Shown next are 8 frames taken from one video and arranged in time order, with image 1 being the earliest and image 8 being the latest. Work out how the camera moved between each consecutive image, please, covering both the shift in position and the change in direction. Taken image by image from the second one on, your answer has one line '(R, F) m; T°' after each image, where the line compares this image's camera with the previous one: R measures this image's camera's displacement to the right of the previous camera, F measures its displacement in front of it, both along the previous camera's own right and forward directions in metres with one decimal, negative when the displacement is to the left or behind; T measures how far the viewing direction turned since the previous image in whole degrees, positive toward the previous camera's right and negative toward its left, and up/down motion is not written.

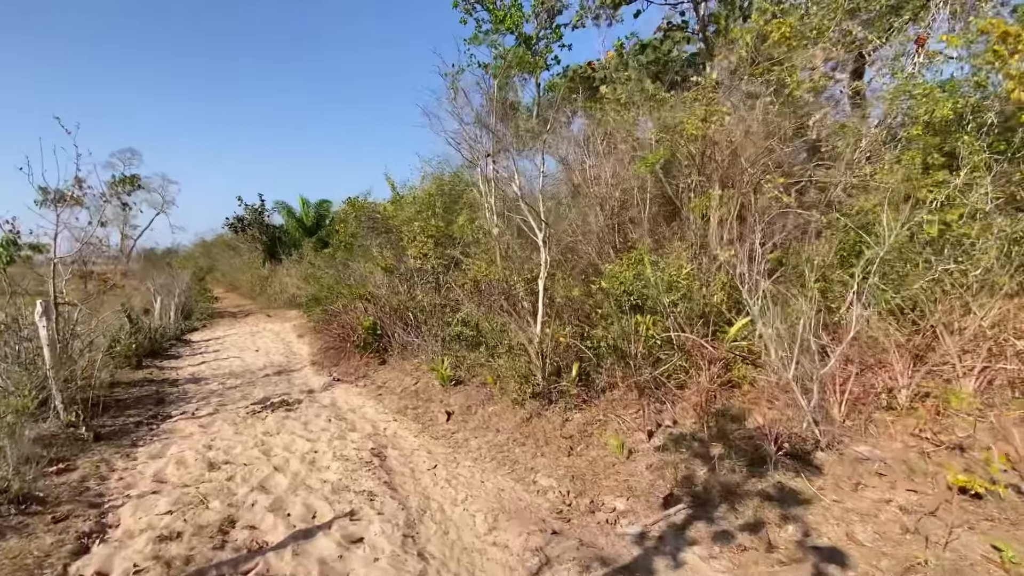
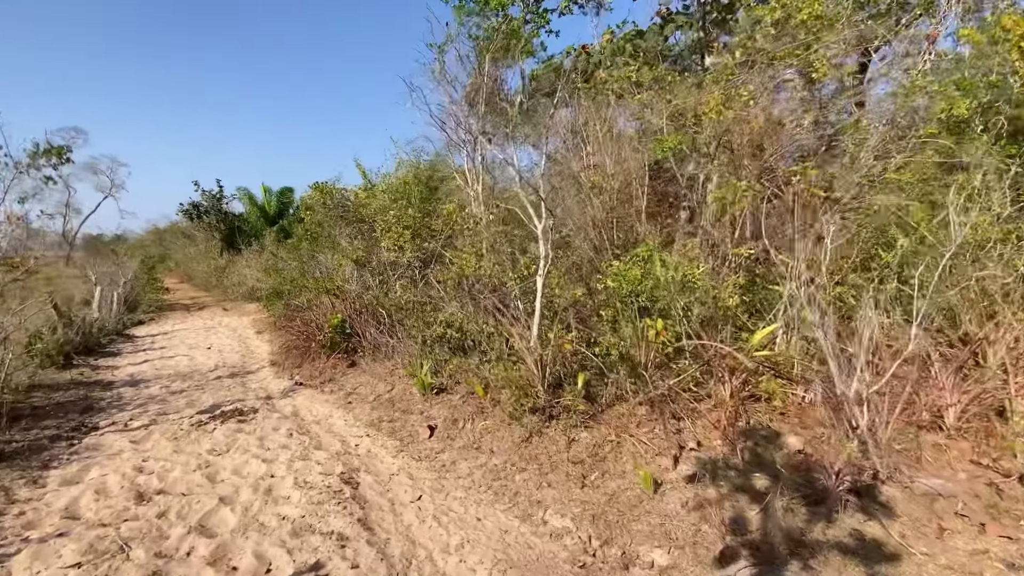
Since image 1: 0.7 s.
(-0.2, +0.6) m; +4°
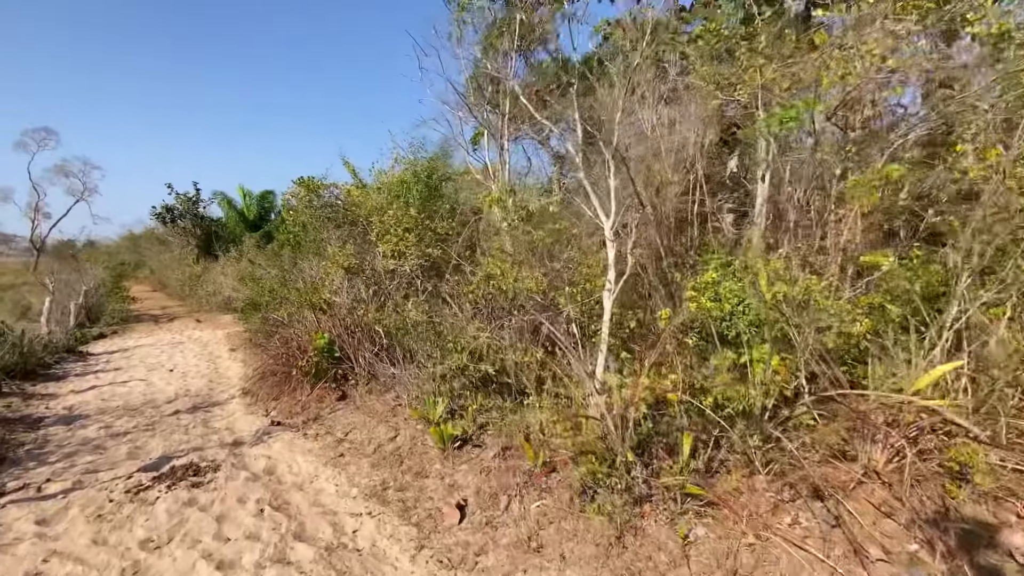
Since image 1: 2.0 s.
(-0.5, +1.2) m; +2°
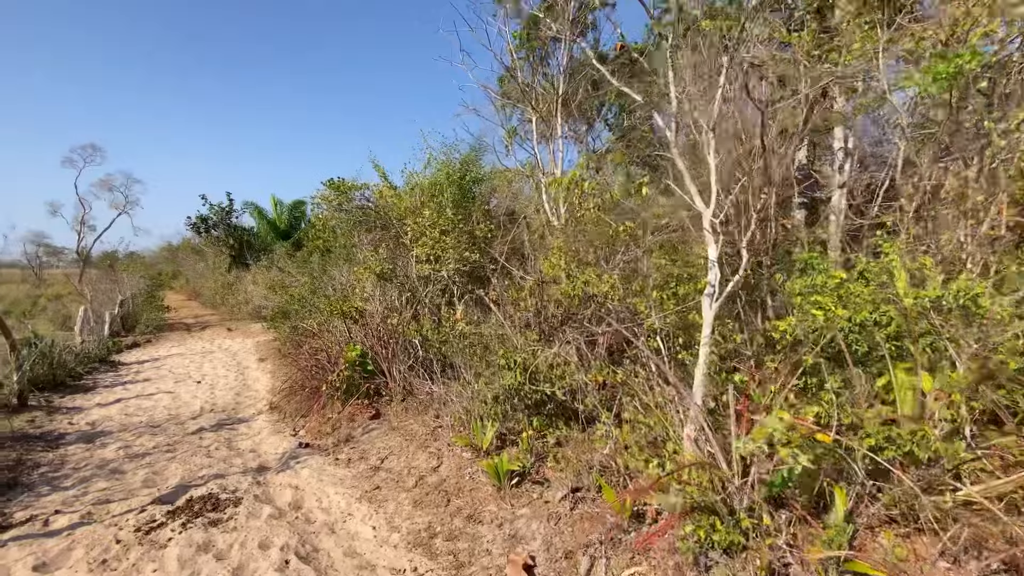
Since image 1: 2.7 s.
(-0.3, +0.6) m; -3°
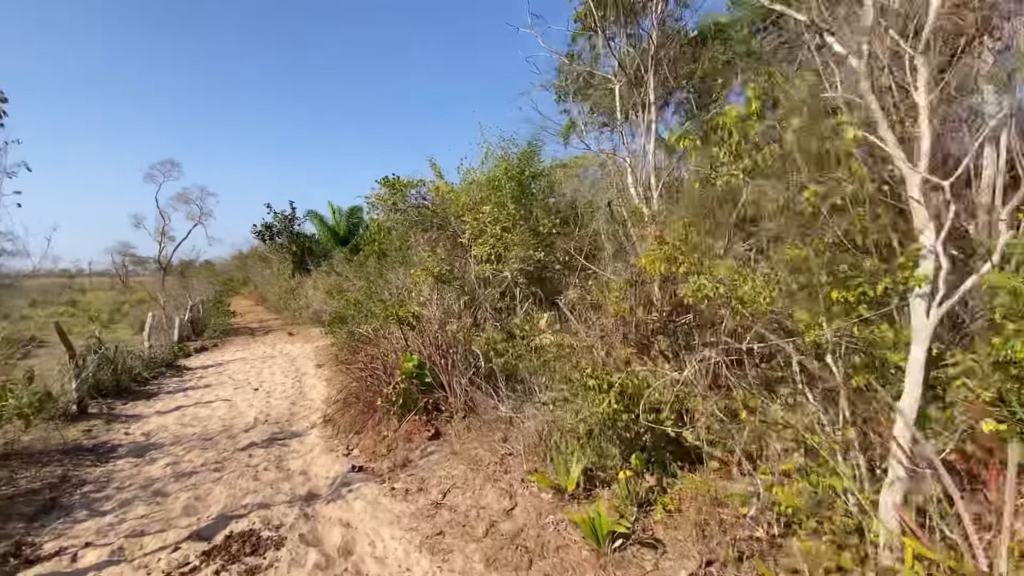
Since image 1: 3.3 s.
(-0.2, +0.7) m; -6°
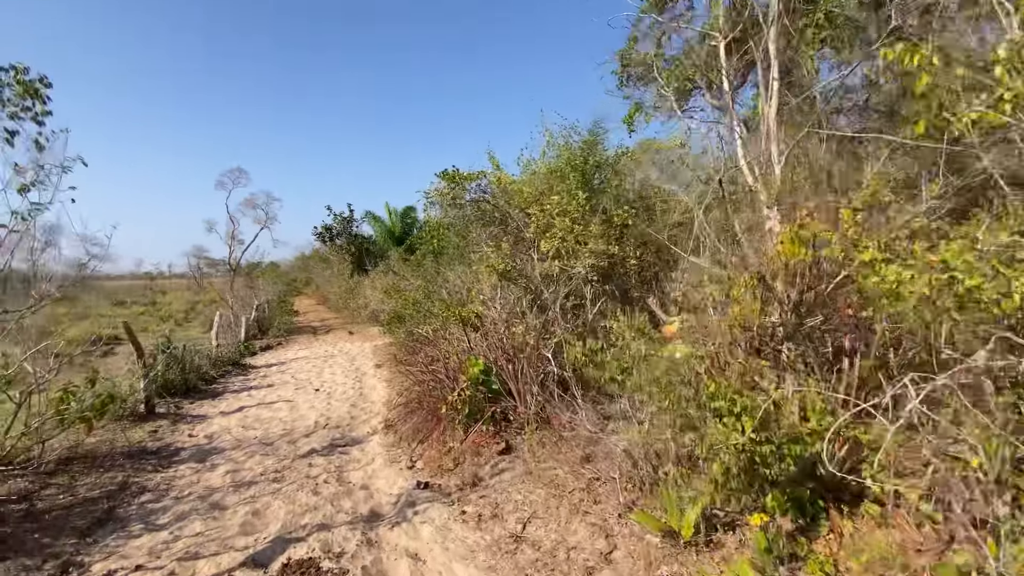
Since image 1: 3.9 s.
(-0.2, +0.5) m; -6°
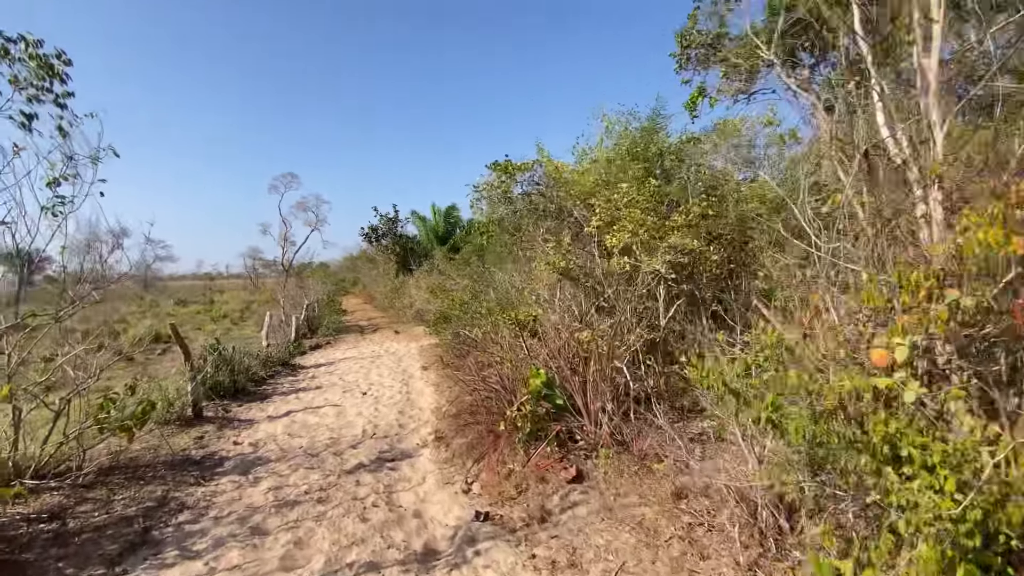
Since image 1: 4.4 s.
(-0.2, +0.5) m; -5°
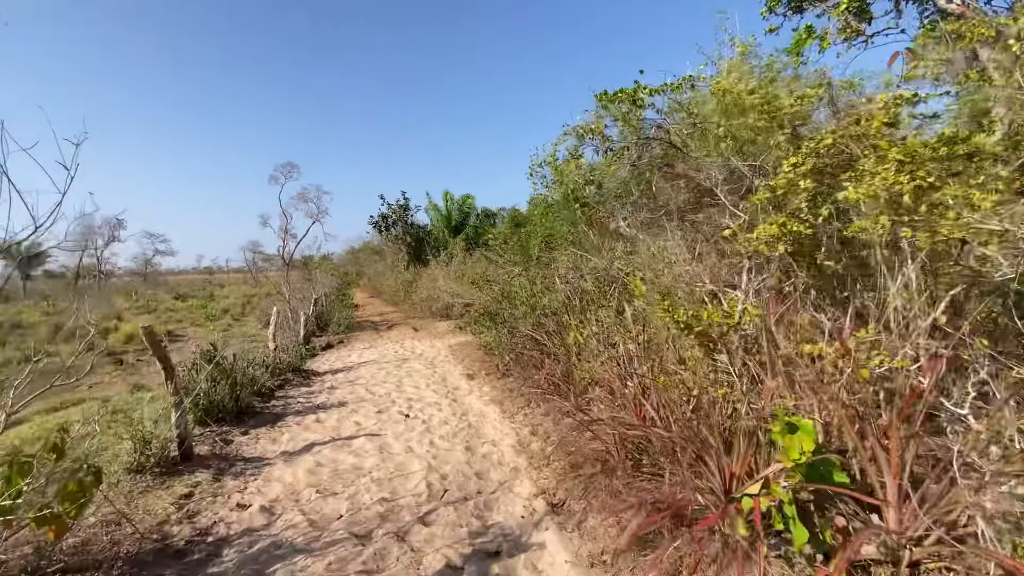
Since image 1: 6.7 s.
(-1.0, +1.8) m; 0°
